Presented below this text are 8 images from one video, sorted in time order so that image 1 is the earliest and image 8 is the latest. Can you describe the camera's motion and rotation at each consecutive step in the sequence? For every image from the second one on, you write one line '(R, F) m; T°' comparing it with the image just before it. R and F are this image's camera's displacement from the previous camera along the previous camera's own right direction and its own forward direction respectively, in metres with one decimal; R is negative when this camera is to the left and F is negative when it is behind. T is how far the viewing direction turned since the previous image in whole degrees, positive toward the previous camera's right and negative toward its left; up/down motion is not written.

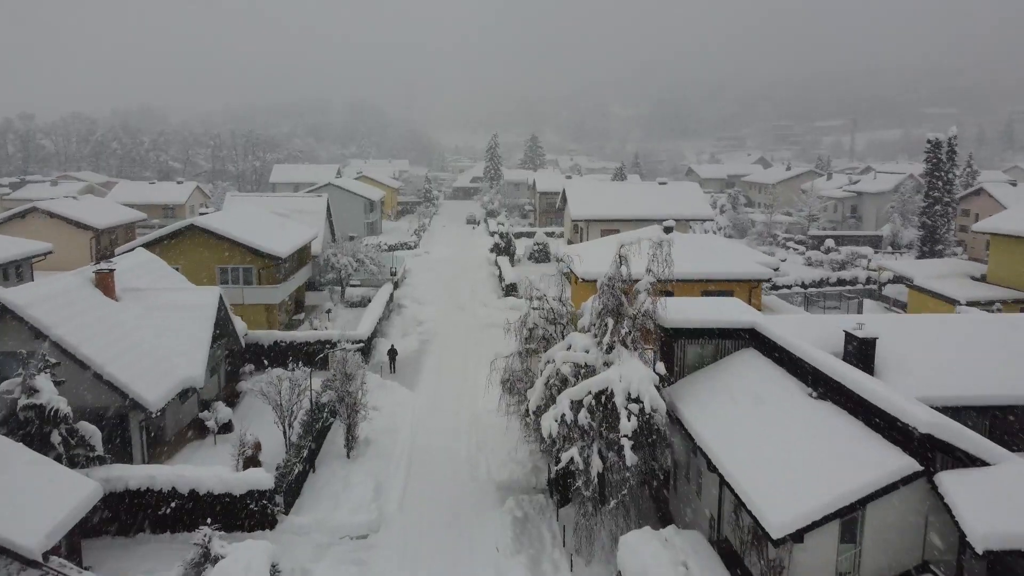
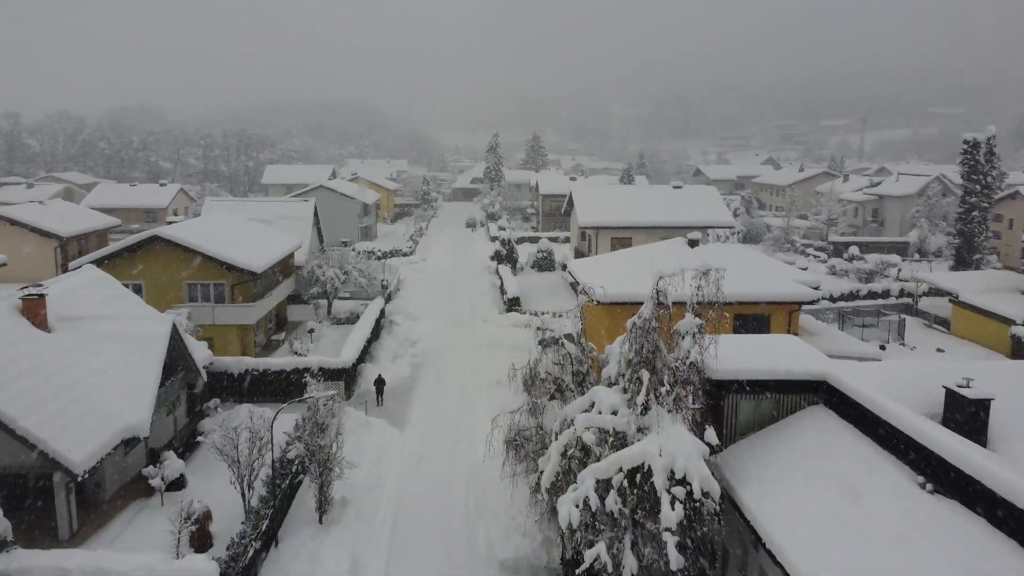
(-0.1, +2.8) m; 0°
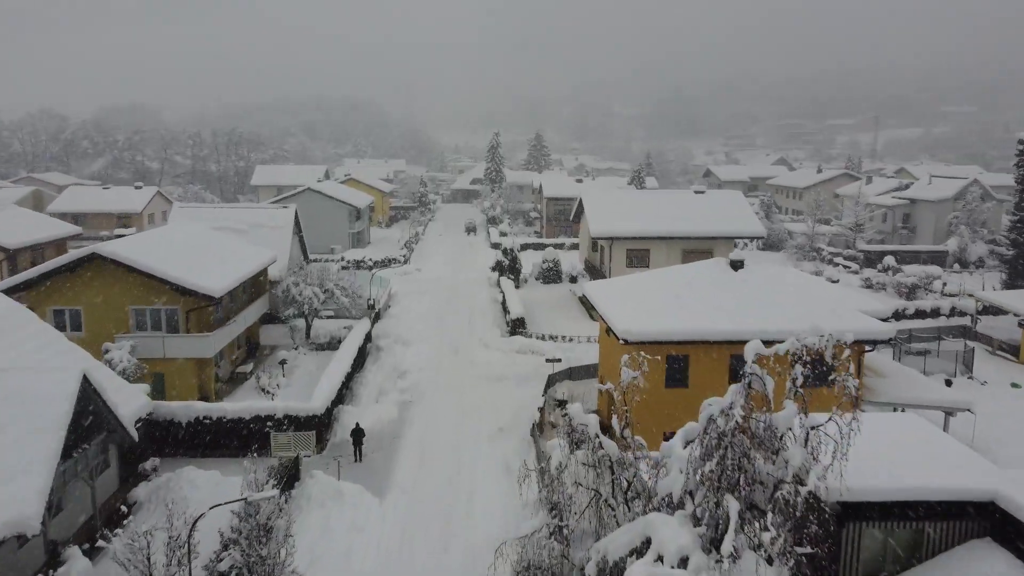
(-0.1, +3.5) m; 0°
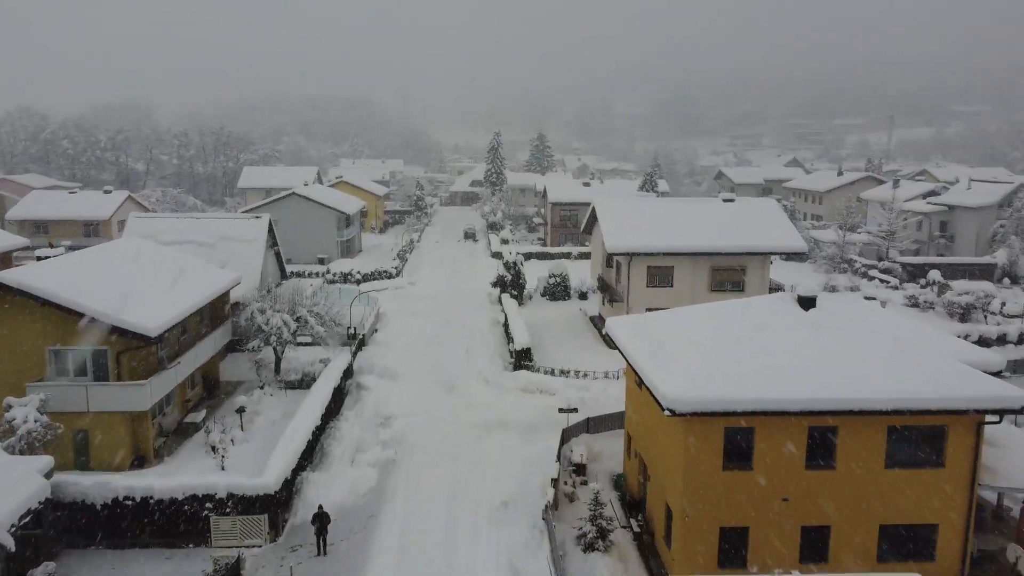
(-0.1, +3.7) m; 0°
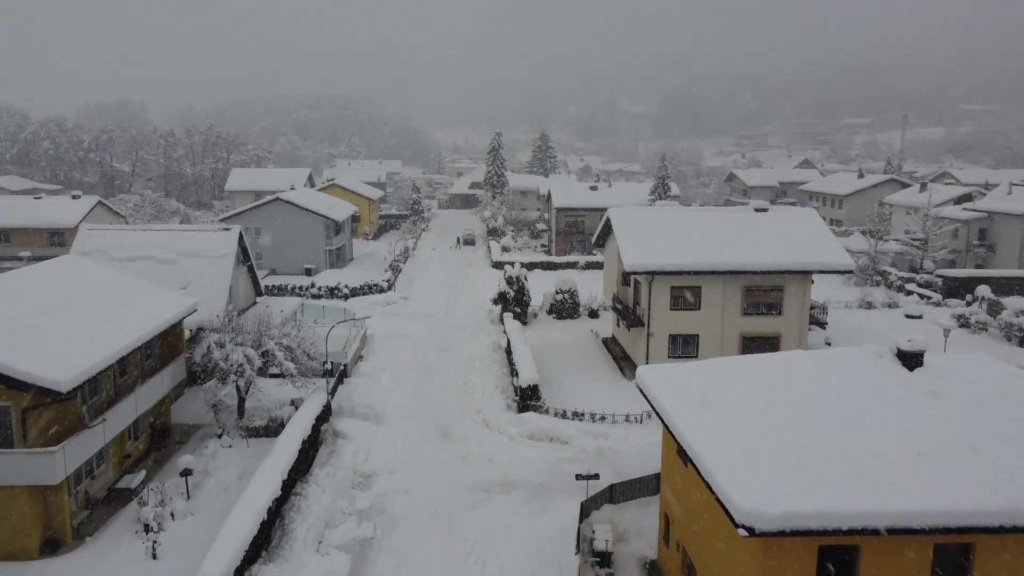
(-0.1, +3.2) m; 0°
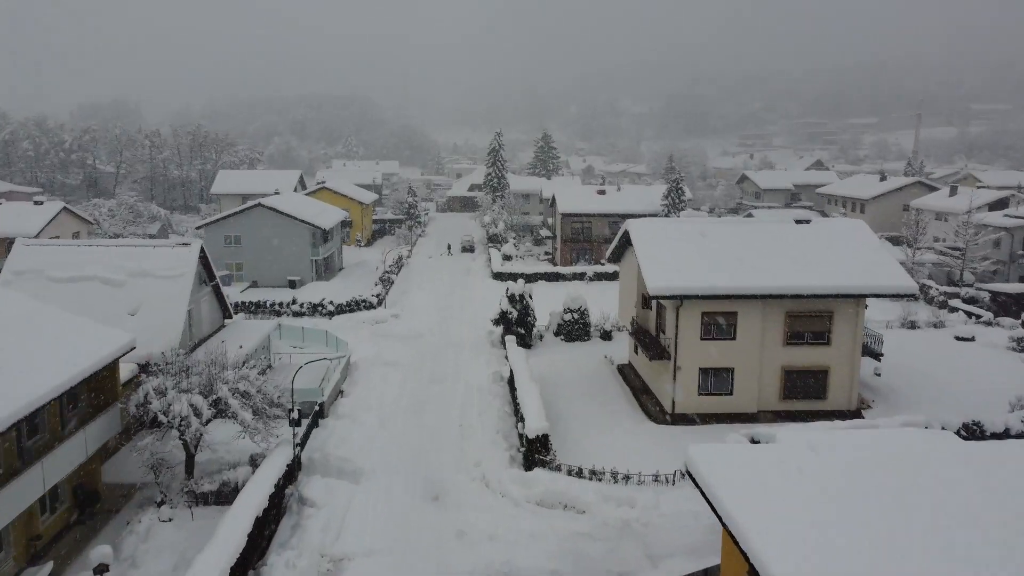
(-0.1, +3.2) m; 0°
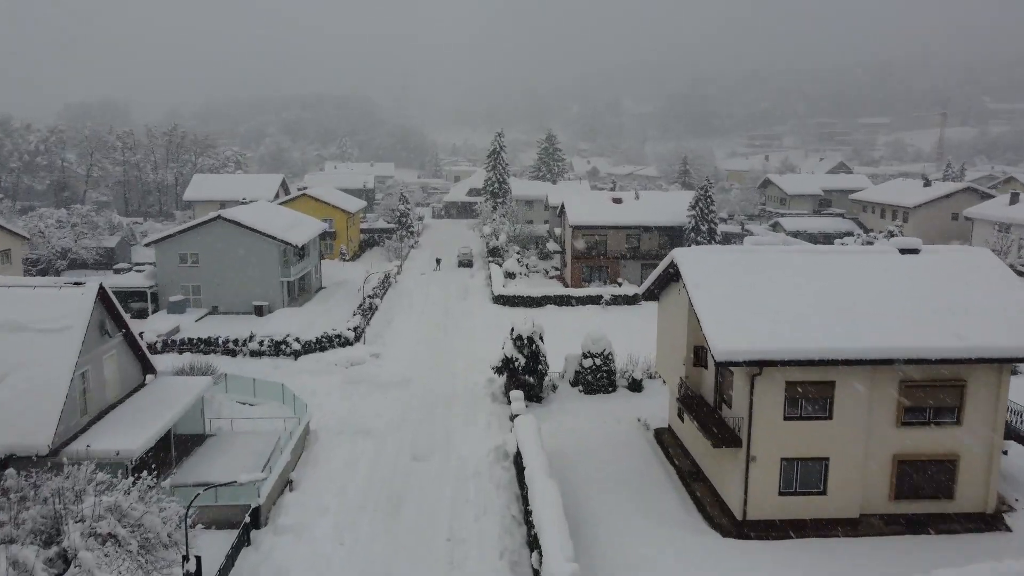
(-0.2, +5.3) m; 0°
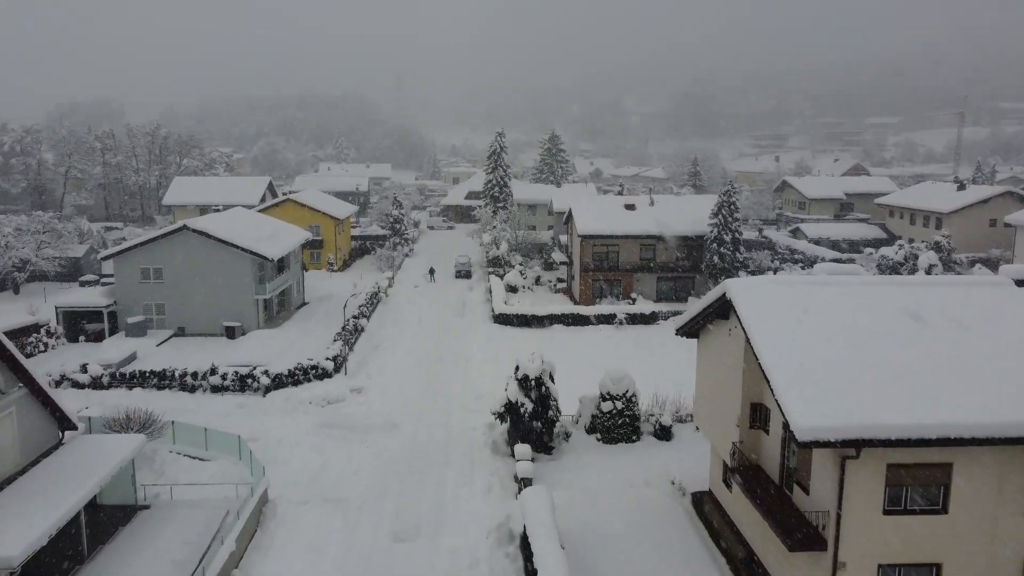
(-0.1, +3.4) m; 0°
